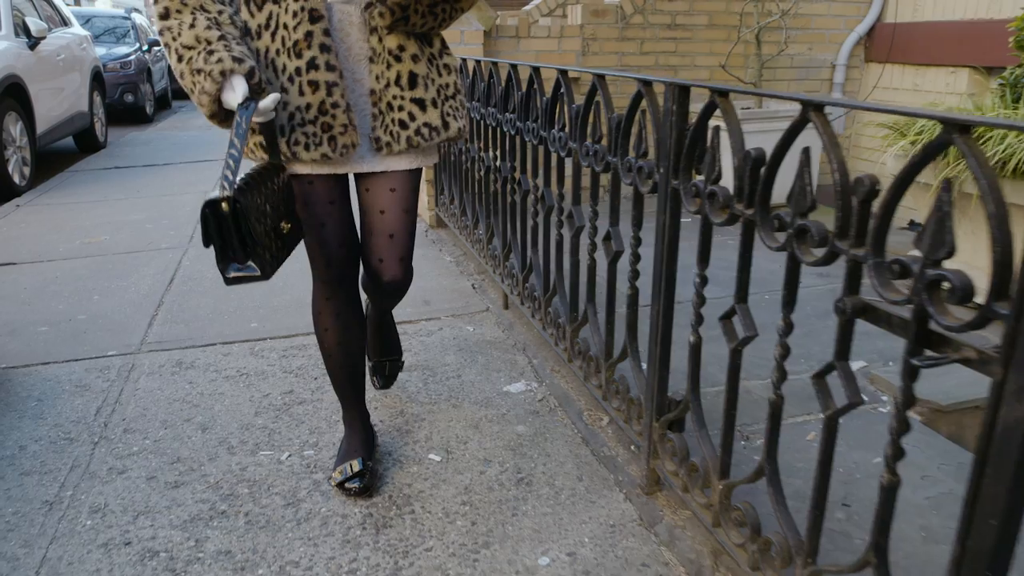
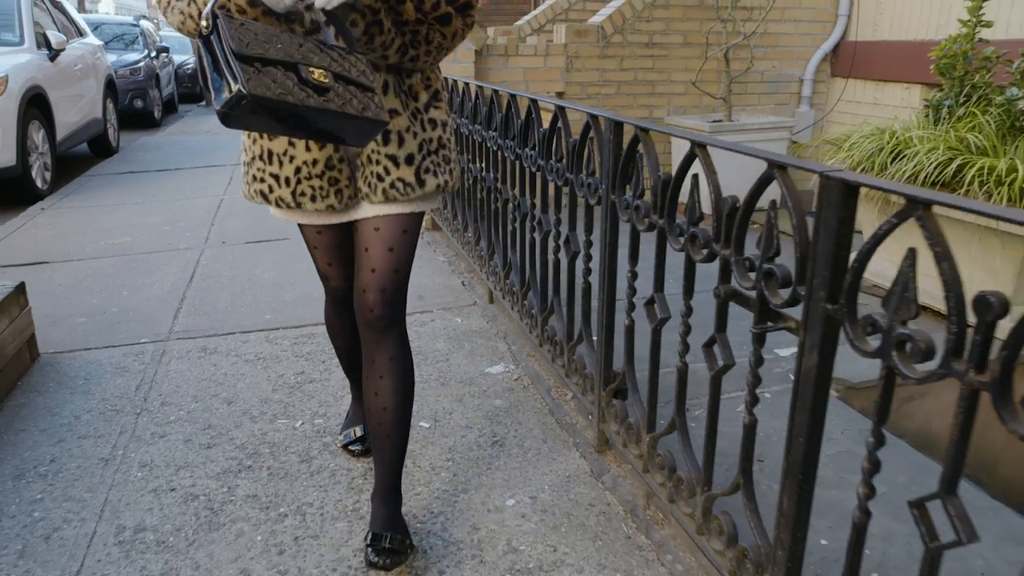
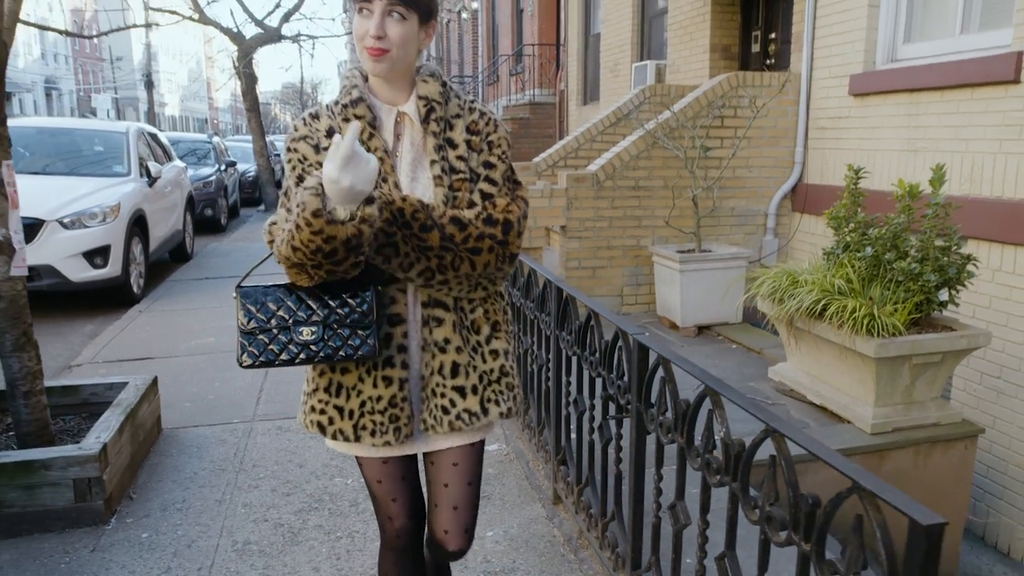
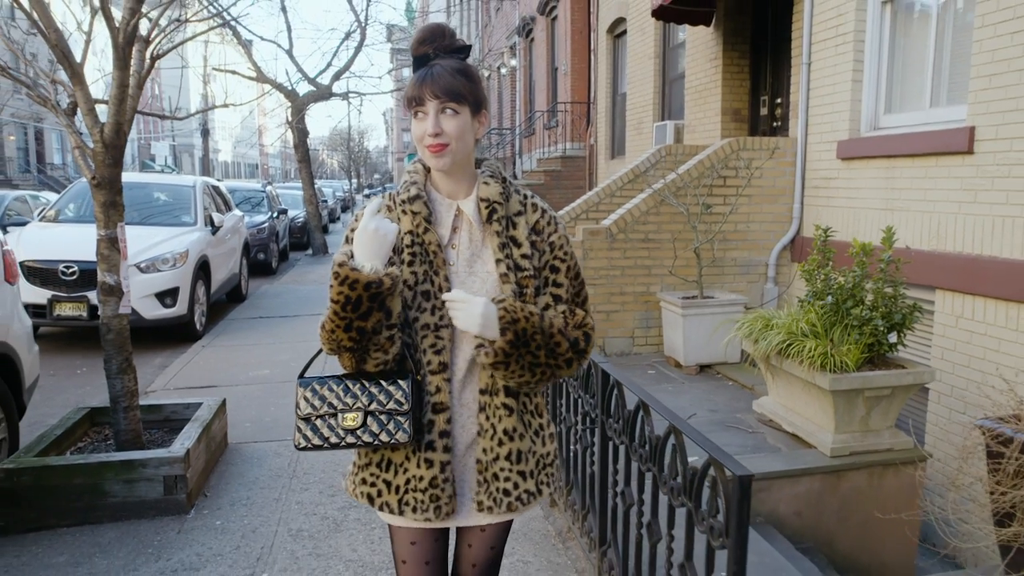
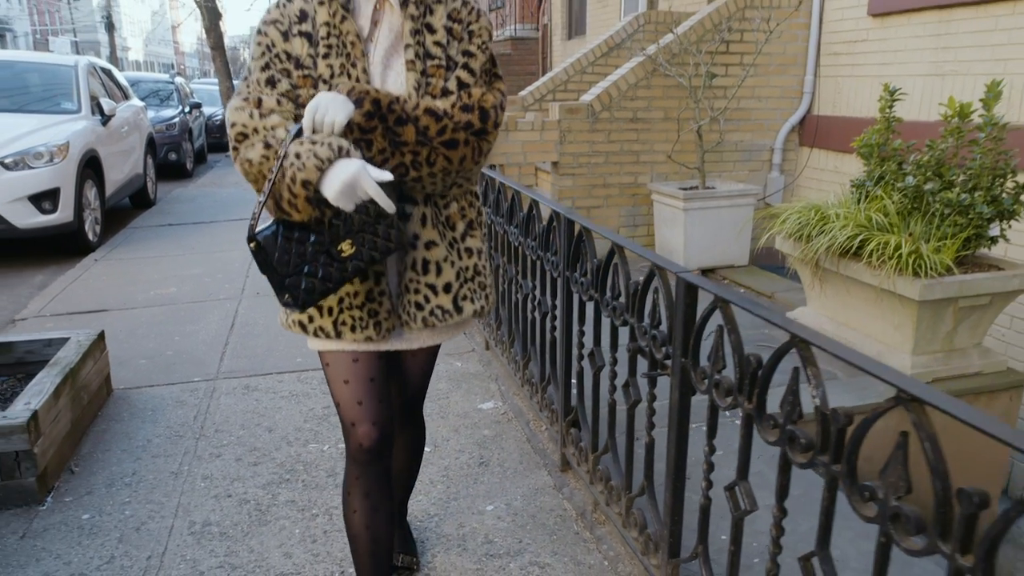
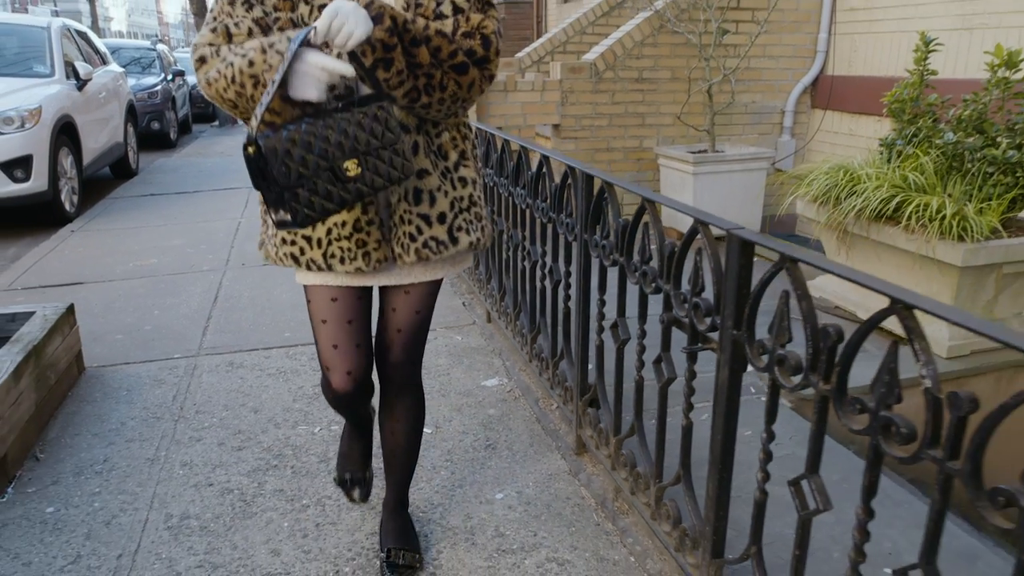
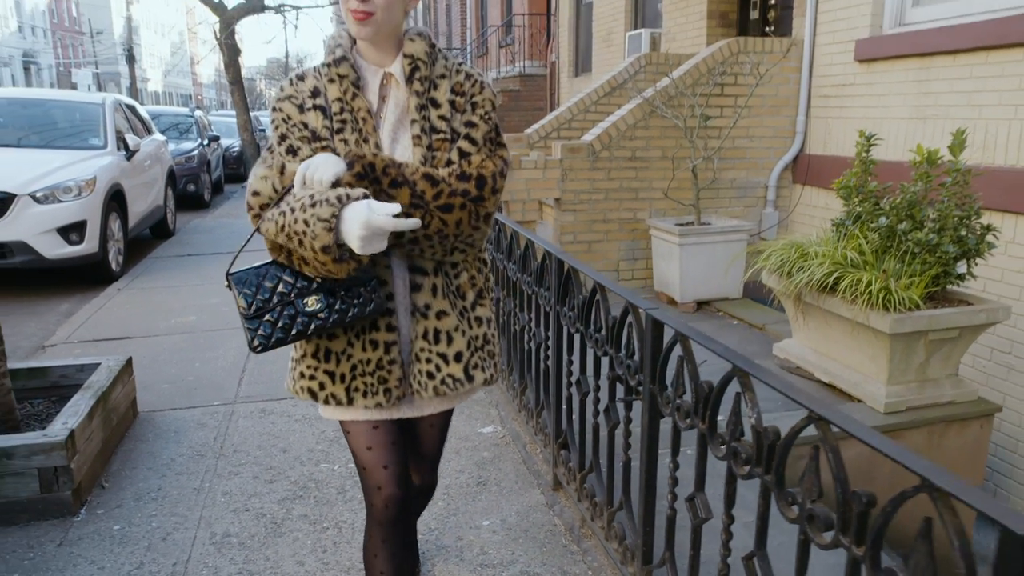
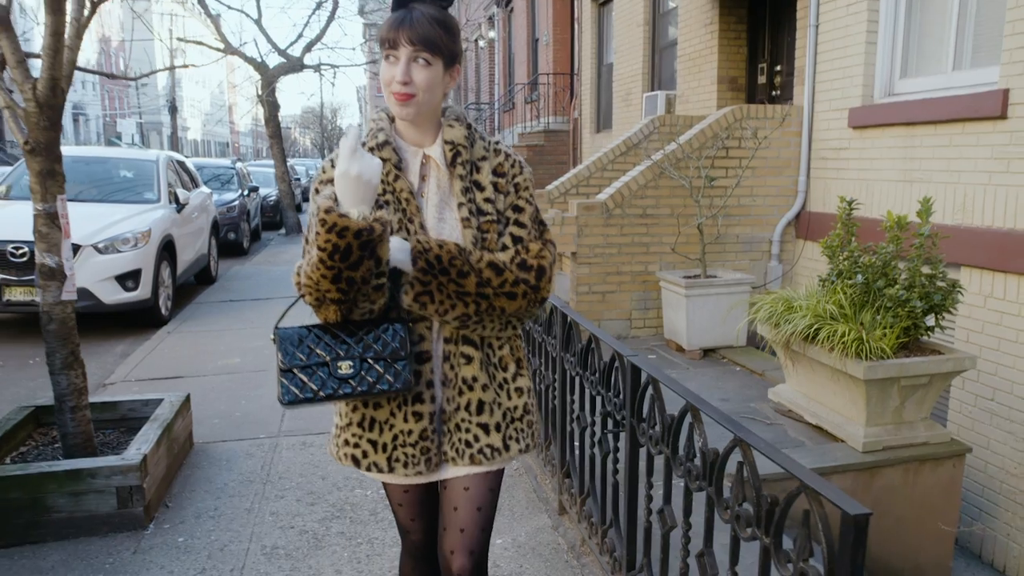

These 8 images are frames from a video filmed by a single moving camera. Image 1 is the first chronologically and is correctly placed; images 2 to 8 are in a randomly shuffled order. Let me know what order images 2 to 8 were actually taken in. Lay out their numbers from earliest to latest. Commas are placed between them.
2, 6, 5, 7, 3, 8, 4
